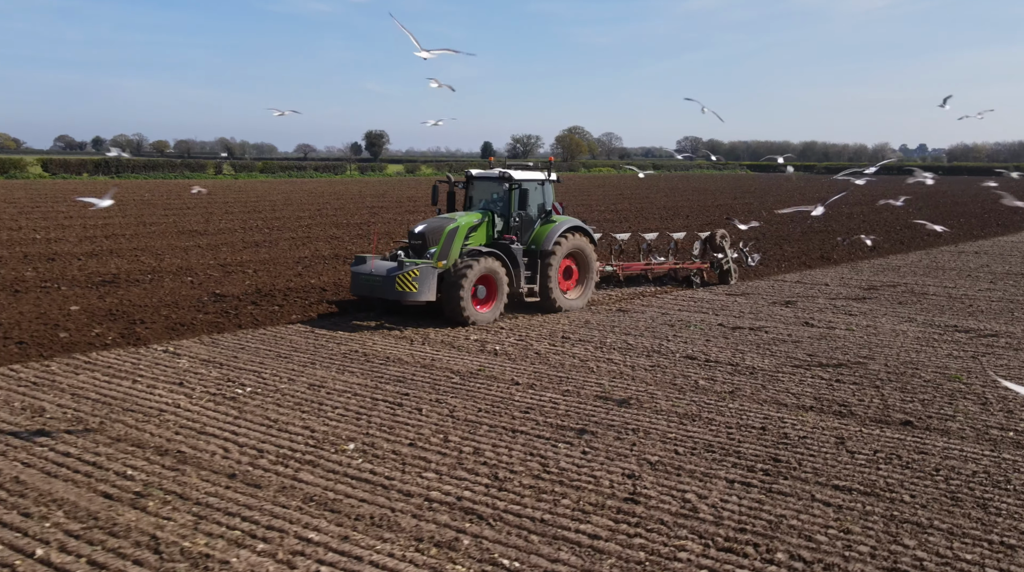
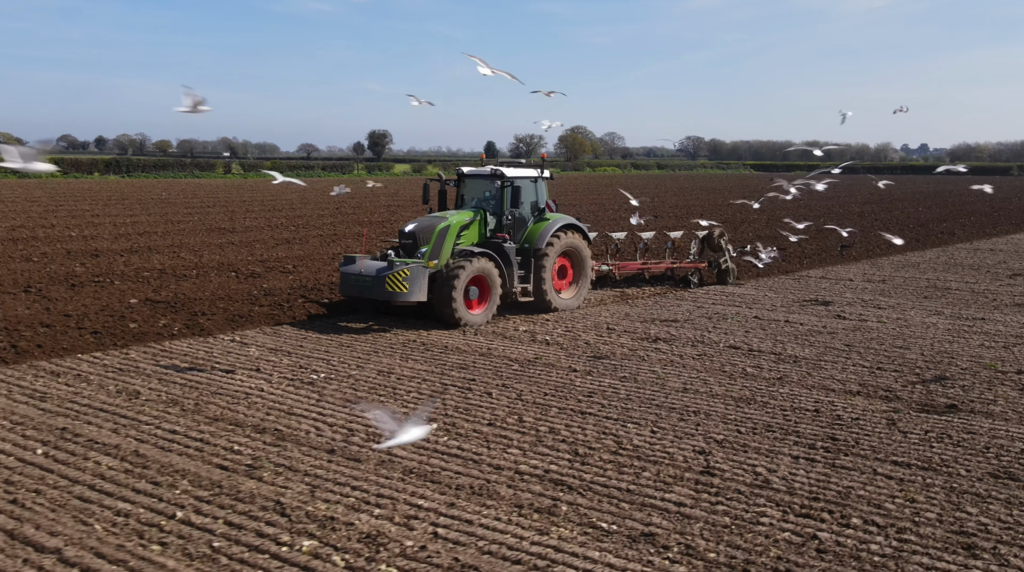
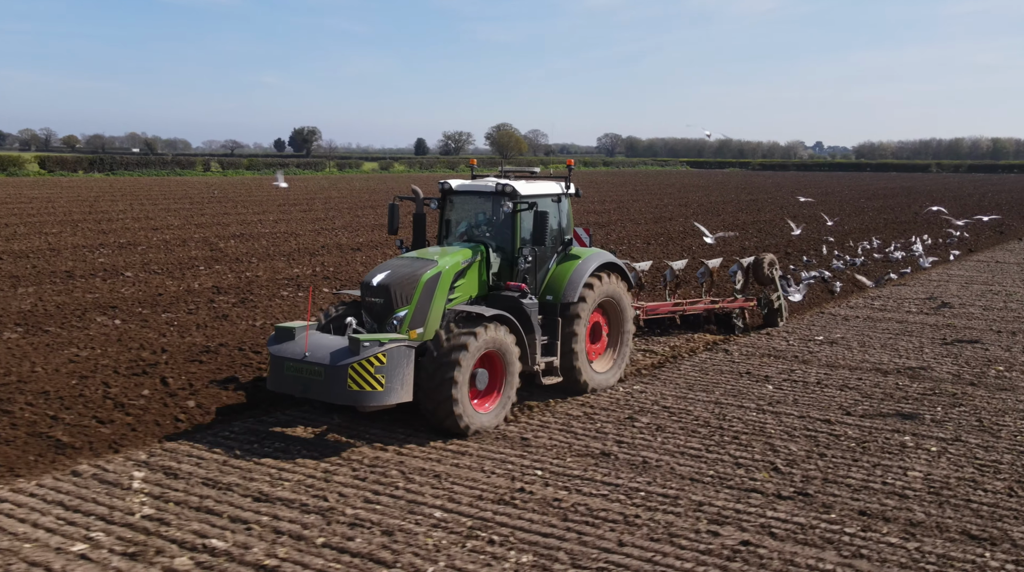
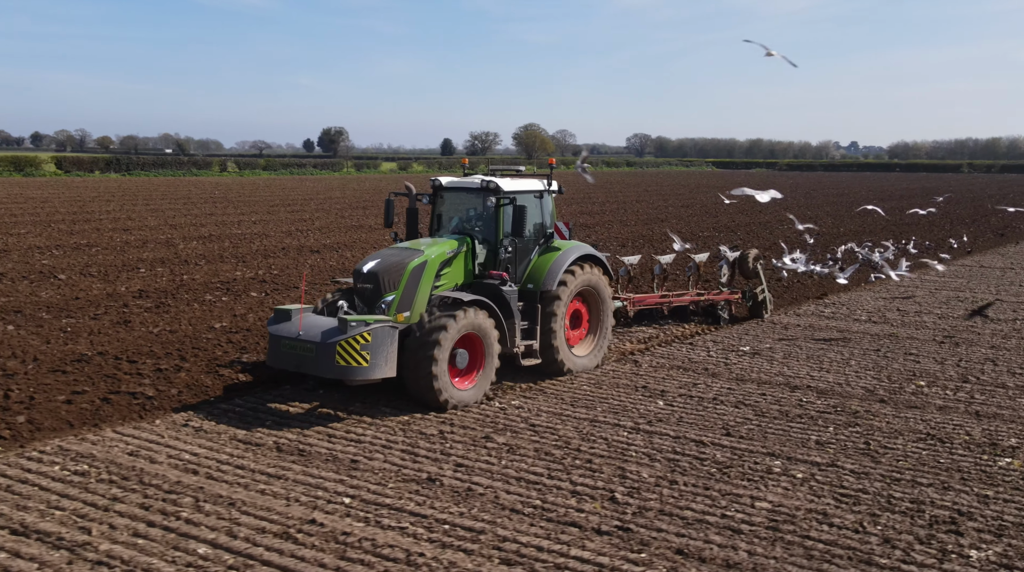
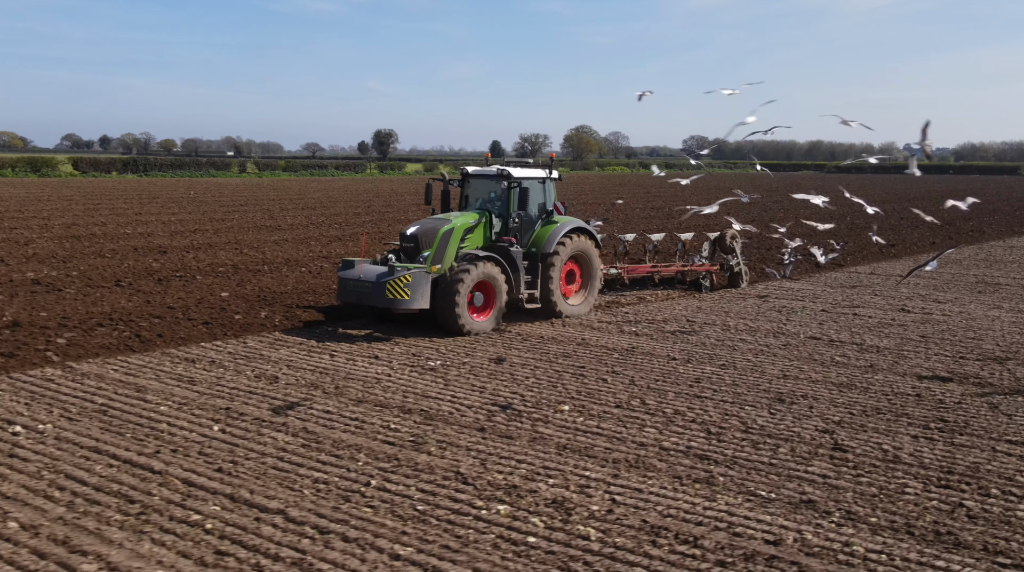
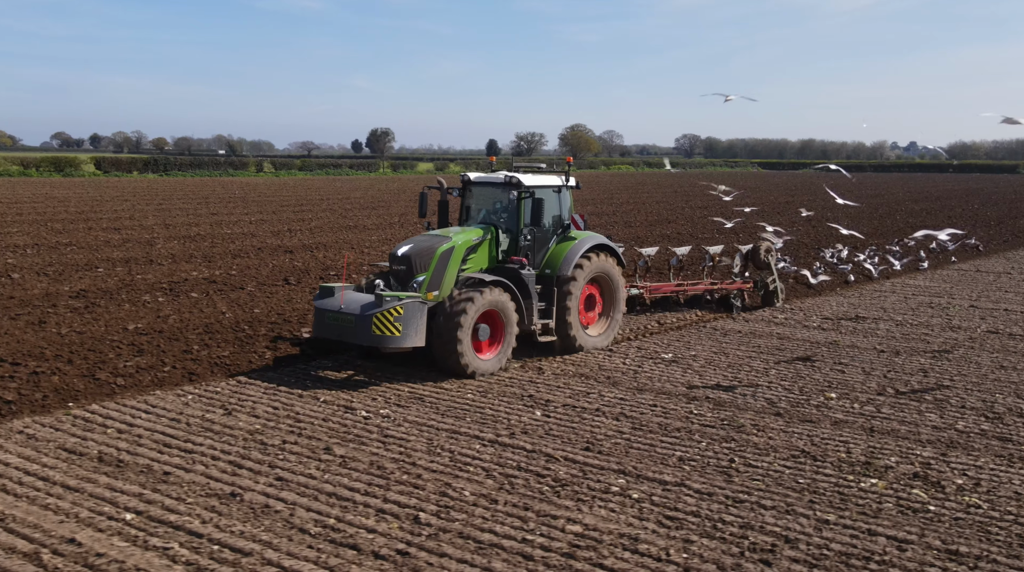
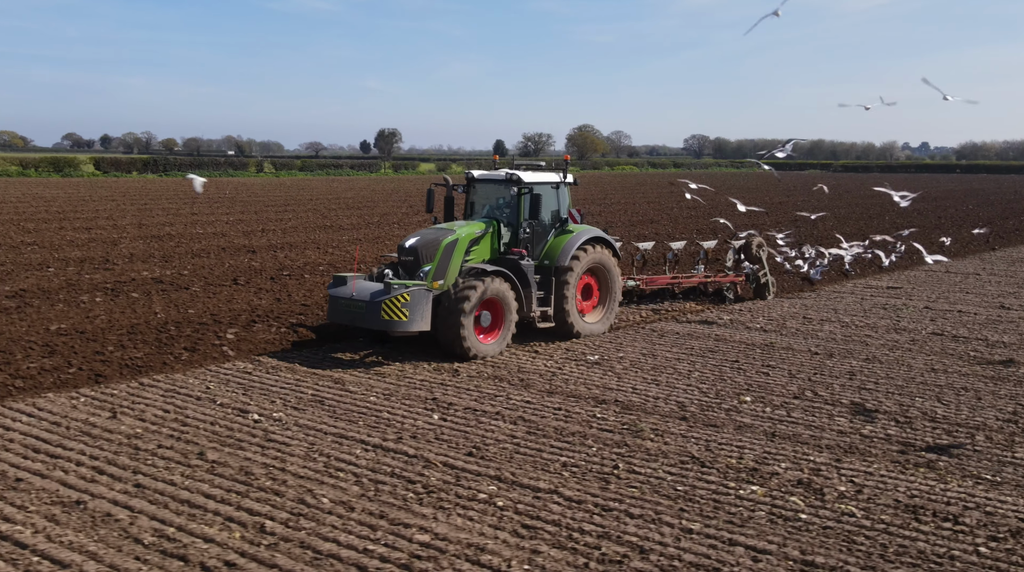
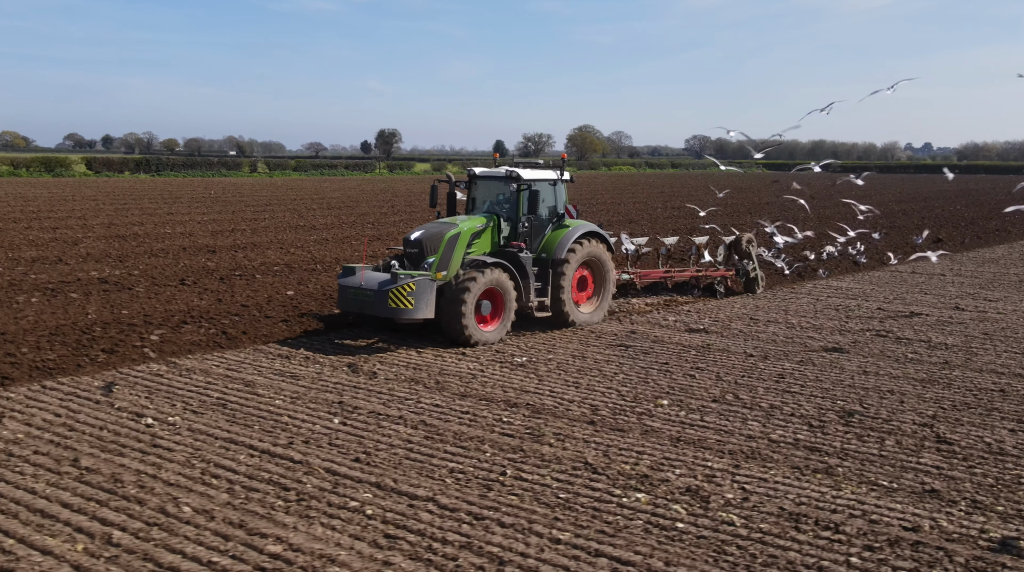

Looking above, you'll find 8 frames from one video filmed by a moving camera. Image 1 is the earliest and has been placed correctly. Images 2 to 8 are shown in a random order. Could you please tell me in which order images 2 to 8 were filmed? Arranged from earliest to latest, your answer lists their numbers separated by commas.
2, 5, 8, 7, 6, 4, 3
